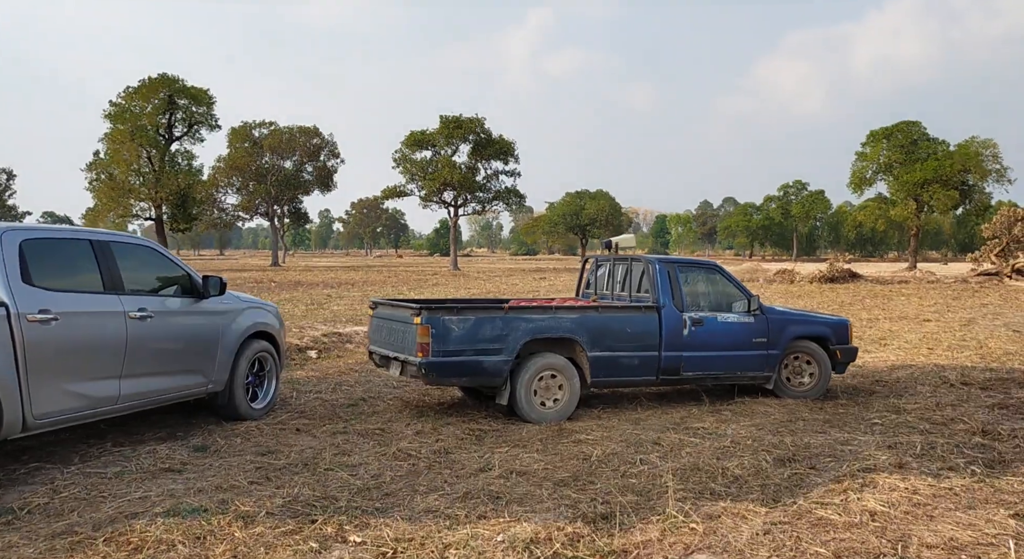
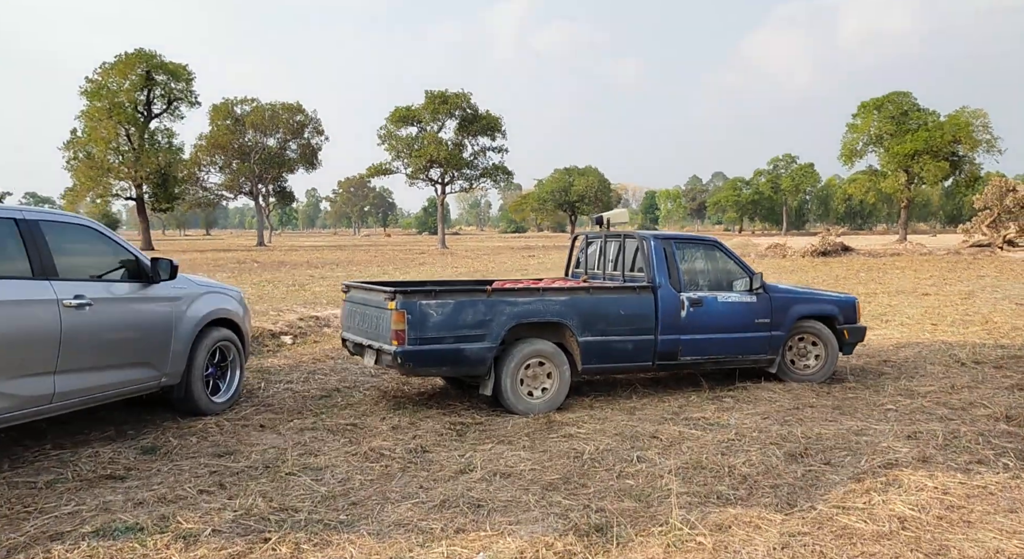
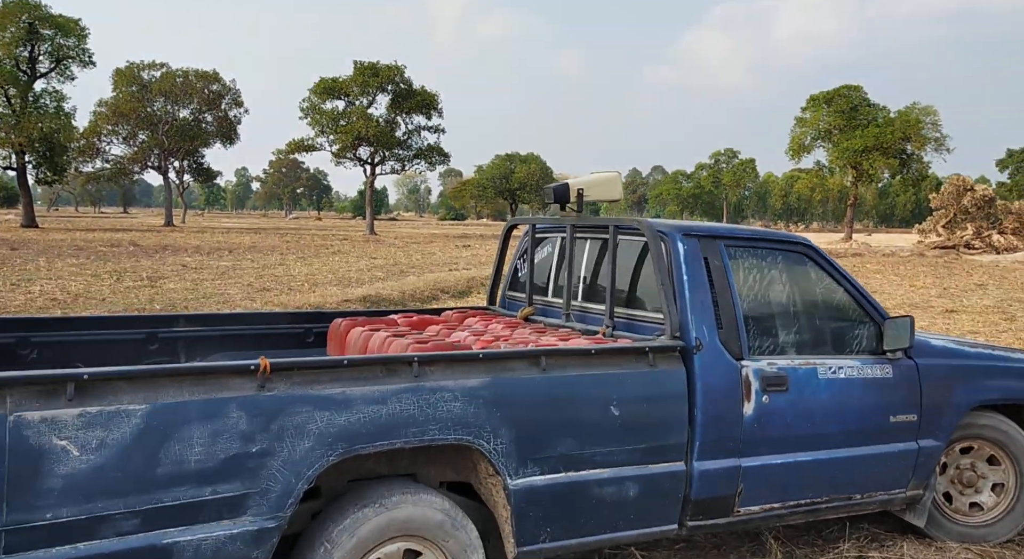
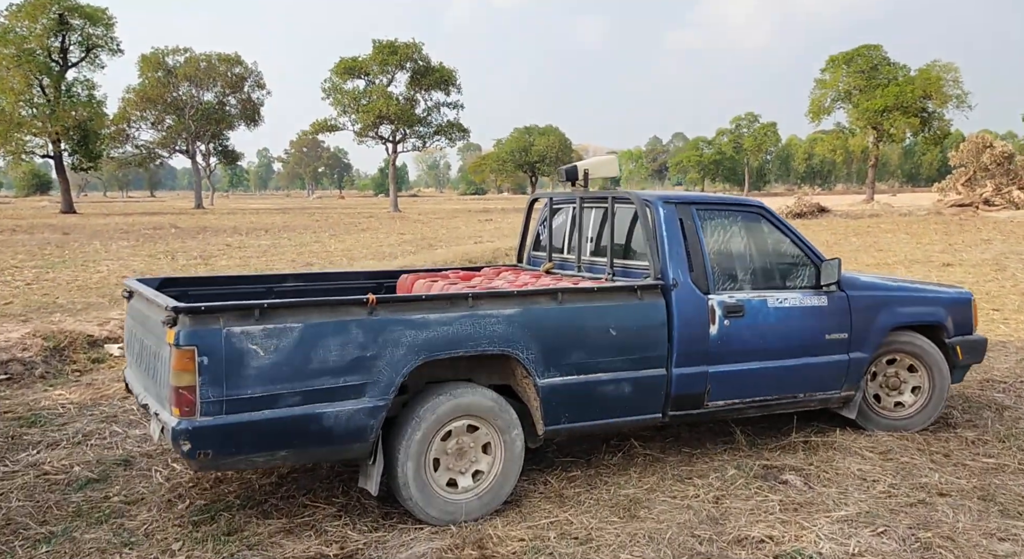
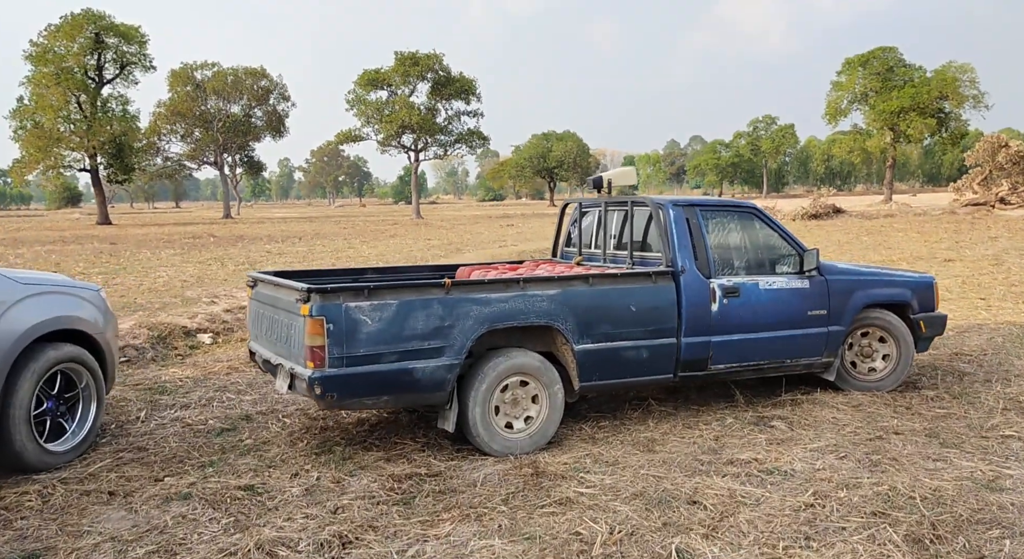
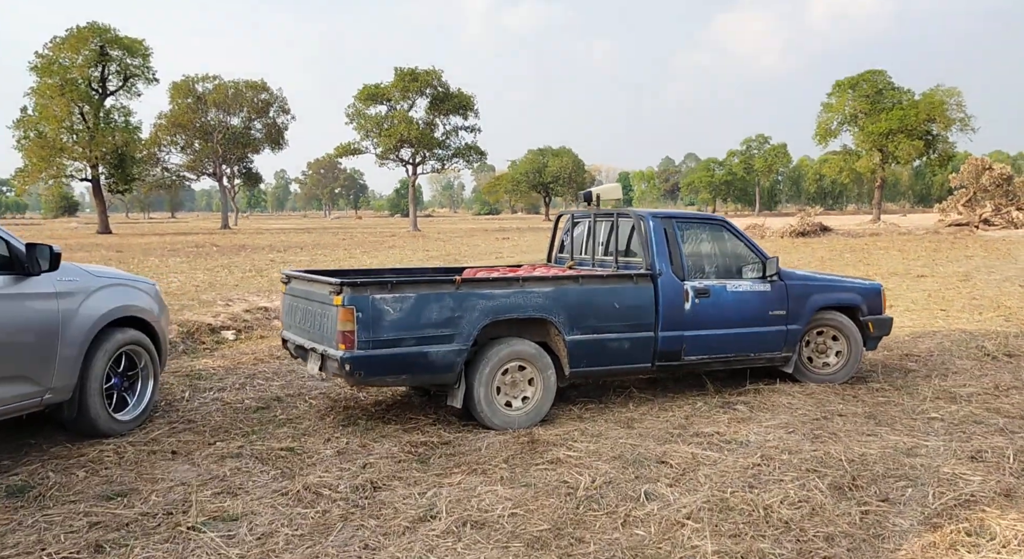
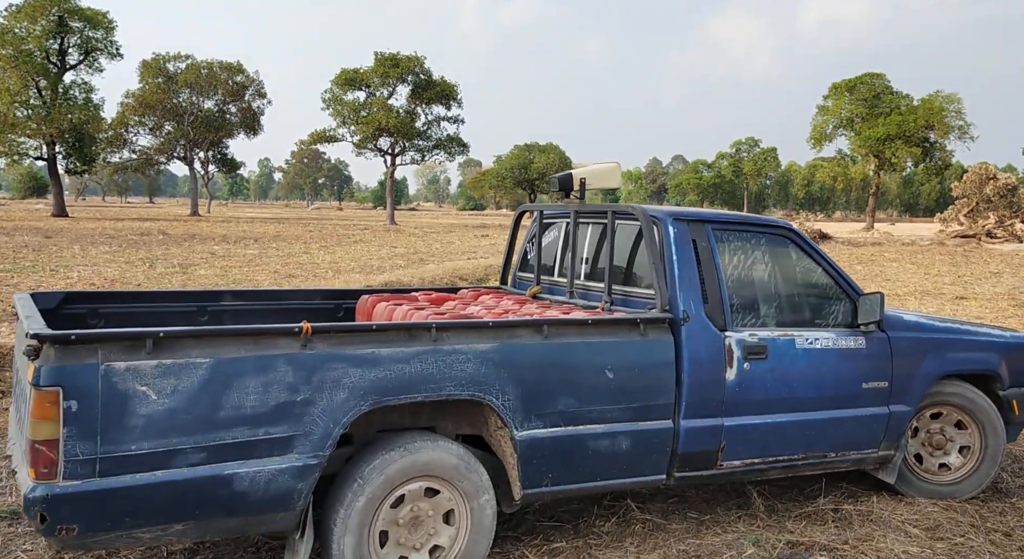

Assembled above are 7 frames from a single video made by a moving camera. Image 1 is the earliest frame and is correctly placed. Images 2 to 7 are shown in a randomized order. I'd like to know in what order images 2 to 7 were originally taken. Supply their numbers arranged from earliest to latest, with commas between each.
2, 6, 5, 4, 7, 3
